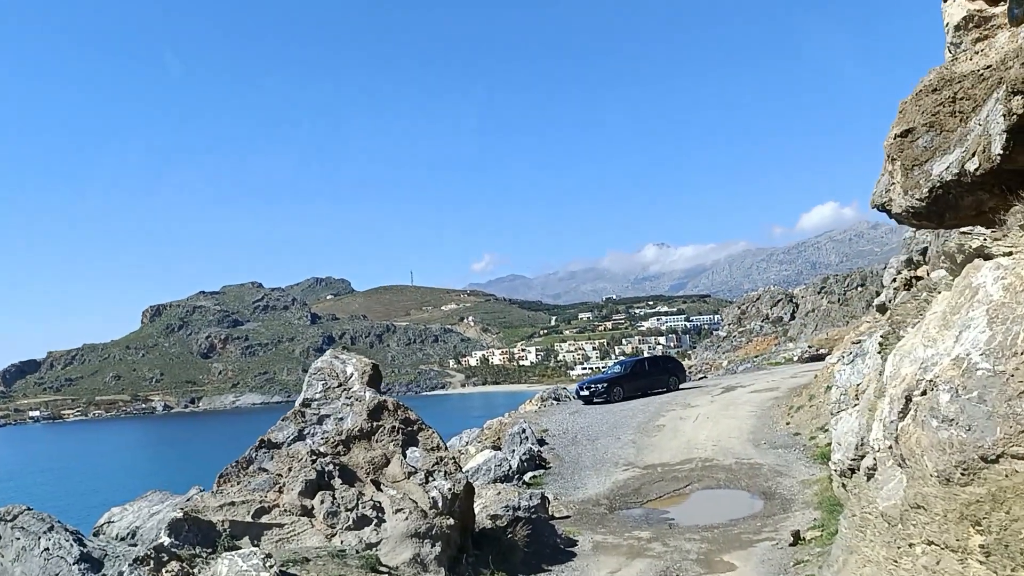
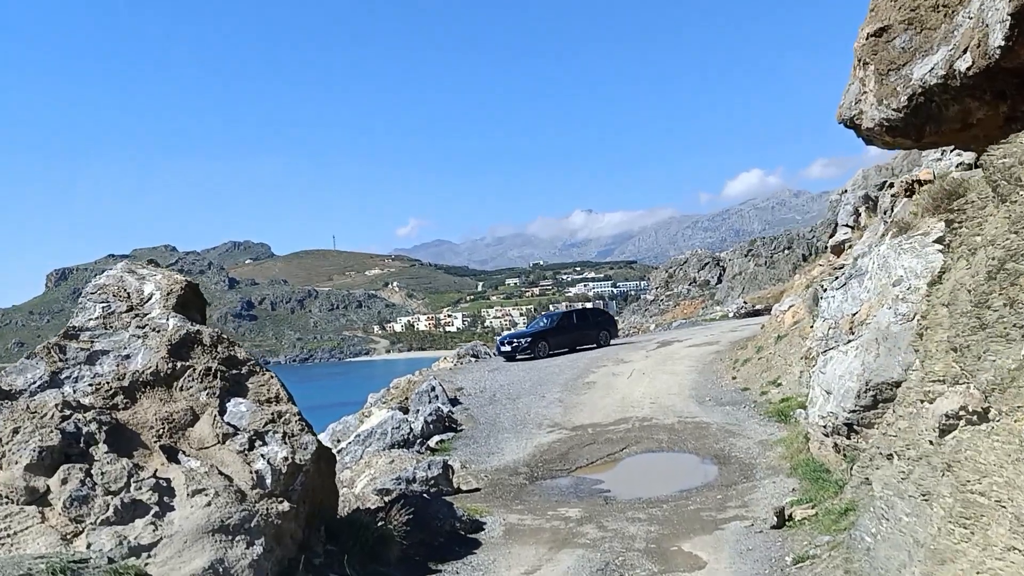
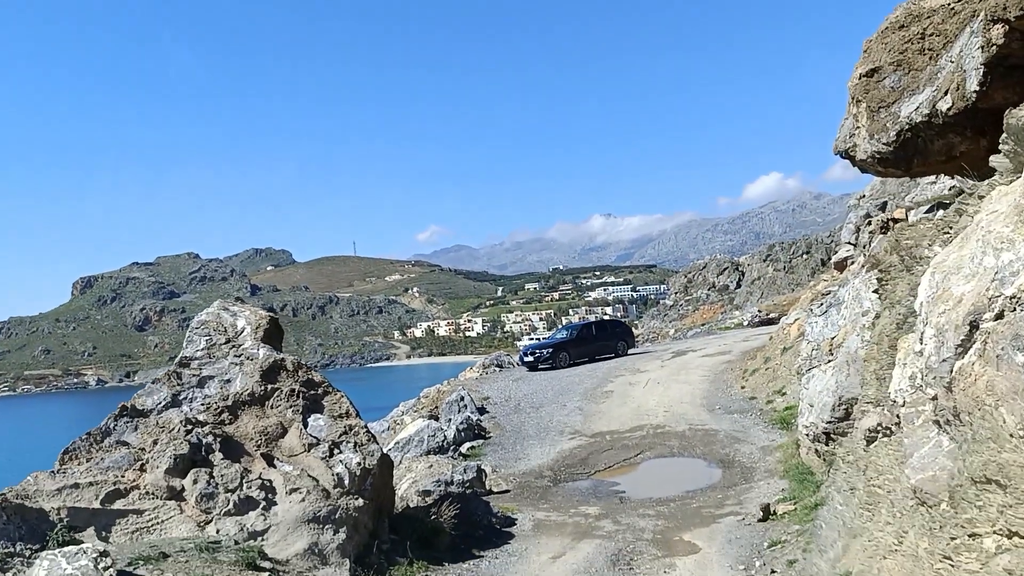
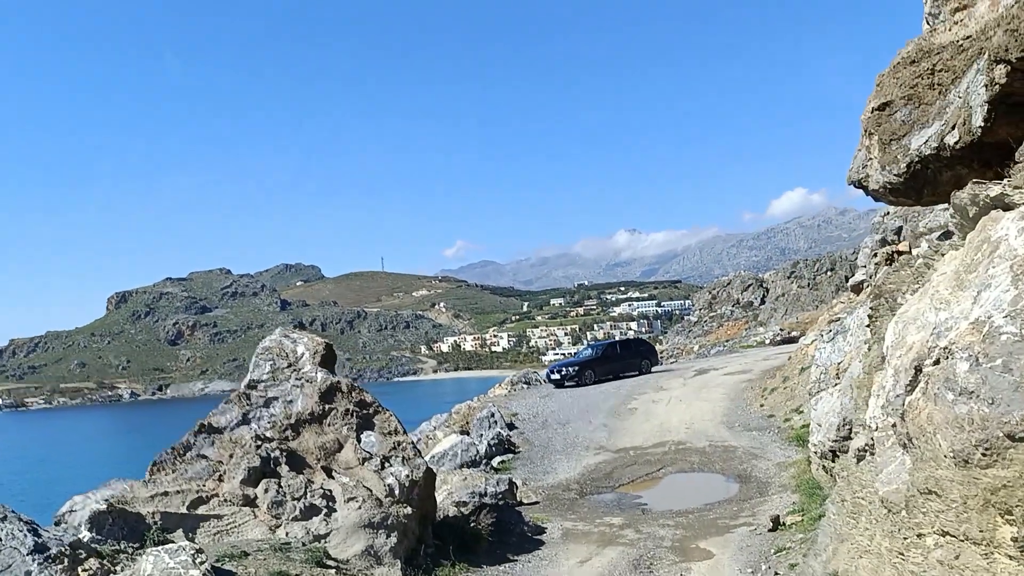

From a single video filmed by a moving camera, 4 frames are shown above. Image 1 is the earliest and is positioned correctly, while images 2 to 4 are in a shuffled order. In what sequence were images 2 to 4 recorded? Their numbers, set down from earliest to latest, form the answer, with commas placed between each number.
4, 3, 2
